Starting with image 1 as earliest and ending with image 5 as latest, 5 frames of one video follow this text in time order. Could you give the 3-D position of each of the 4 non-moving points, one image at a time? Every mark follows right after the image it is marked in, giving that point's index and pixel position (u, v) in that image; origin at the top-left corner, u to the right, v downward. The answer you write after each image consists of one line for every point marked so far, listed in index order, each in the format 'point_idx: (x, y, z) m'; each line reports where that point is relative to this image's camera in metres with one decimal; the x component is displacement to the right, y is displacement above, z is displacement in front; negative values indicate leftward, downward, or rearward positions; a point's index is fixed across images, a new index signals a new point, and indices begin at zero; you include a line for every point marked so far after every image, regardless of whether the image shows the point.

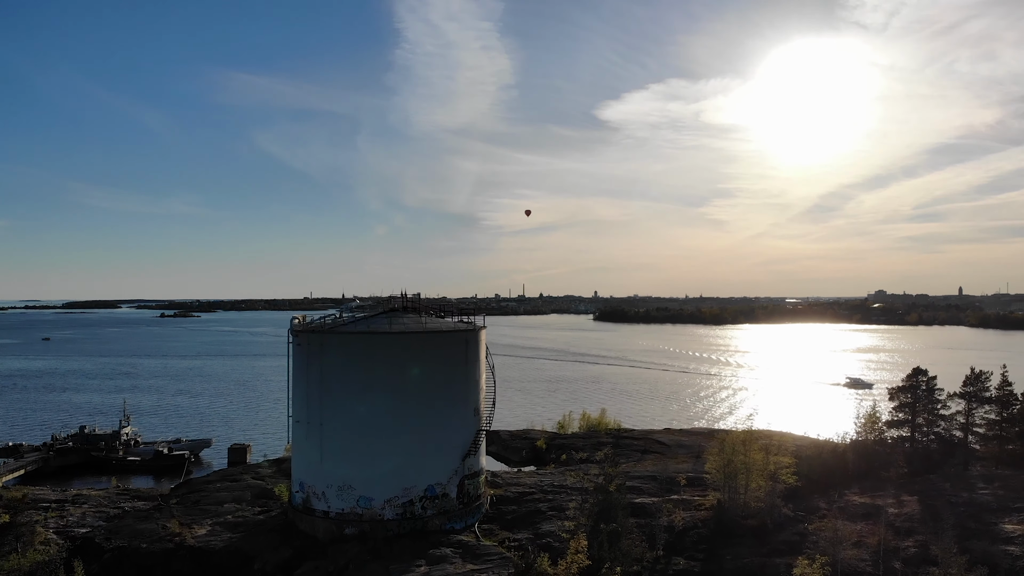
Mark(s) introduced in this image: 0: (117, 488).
0: (-10.3, -5.2, +17.5) m
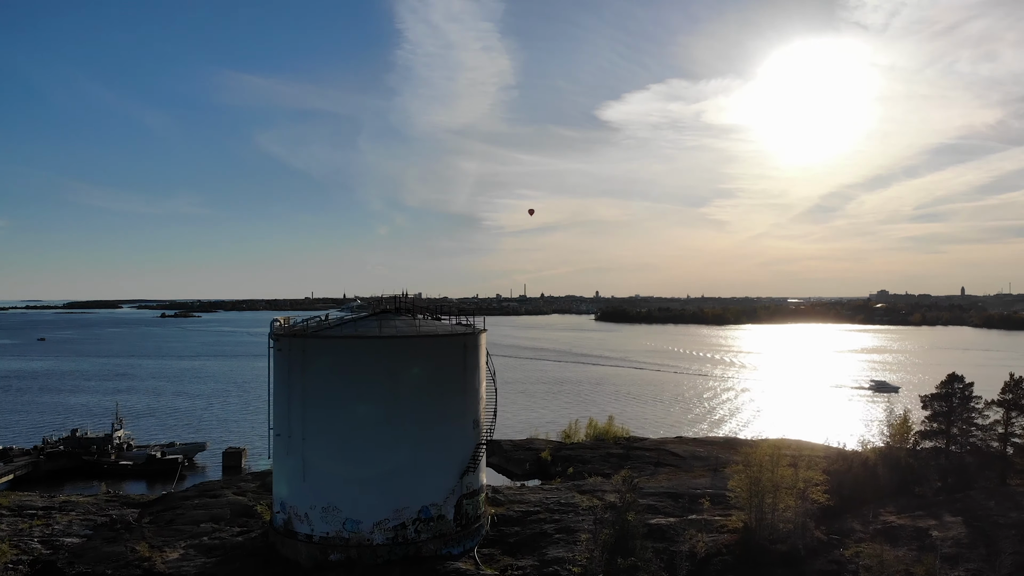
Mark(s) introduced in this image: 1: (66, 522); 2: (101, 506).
0: (-10.2, -5.2, +17.0) m
1: (-9.5, -5.0, +14.4) m
2: (-9.6, -5.1, +15.8) m
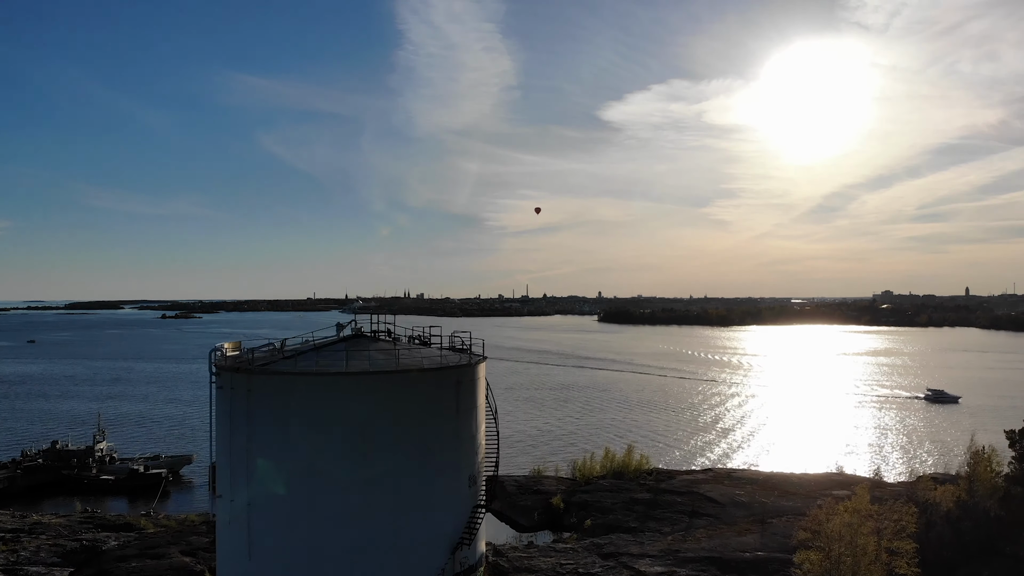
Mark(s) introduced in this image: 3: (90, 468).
0: (-10.1, -5.3, +15.9) m
1: (-9.4, -5.1, +13.4) m
2: (-9.5, -5.2, +14.8) m
3: (-12.3, -5.2, +19.7) m
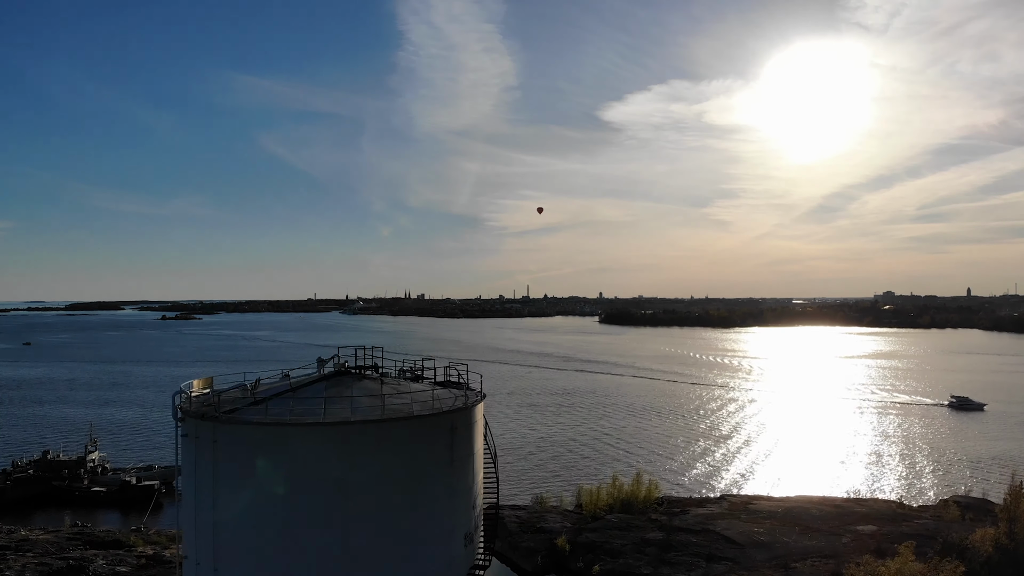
0: (-10.1, -5.5, +15.5) m
1: (-9.4, -5.3, +12.9) m
2: (-9.5, -5.4, +14.3) m
3: (-12.2, -5.4, +19.3) m
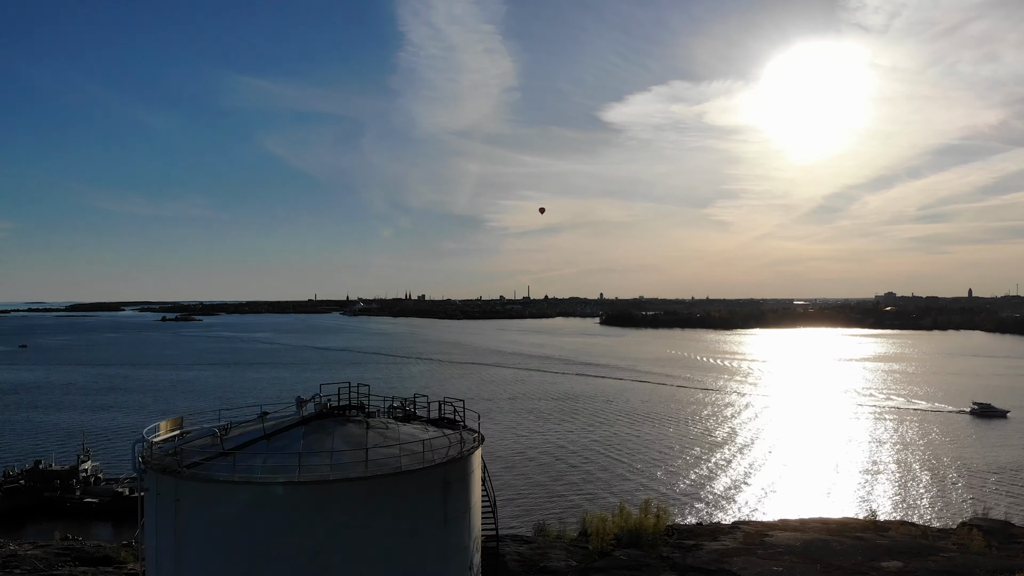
0: (-10.1, -5.7, +15.1) m
1: (-9.4, -5.5, +12.5) m
2: (-9.5, -5.6, +13.9) m
3: (-12.2, -5.6, +18.9) m
